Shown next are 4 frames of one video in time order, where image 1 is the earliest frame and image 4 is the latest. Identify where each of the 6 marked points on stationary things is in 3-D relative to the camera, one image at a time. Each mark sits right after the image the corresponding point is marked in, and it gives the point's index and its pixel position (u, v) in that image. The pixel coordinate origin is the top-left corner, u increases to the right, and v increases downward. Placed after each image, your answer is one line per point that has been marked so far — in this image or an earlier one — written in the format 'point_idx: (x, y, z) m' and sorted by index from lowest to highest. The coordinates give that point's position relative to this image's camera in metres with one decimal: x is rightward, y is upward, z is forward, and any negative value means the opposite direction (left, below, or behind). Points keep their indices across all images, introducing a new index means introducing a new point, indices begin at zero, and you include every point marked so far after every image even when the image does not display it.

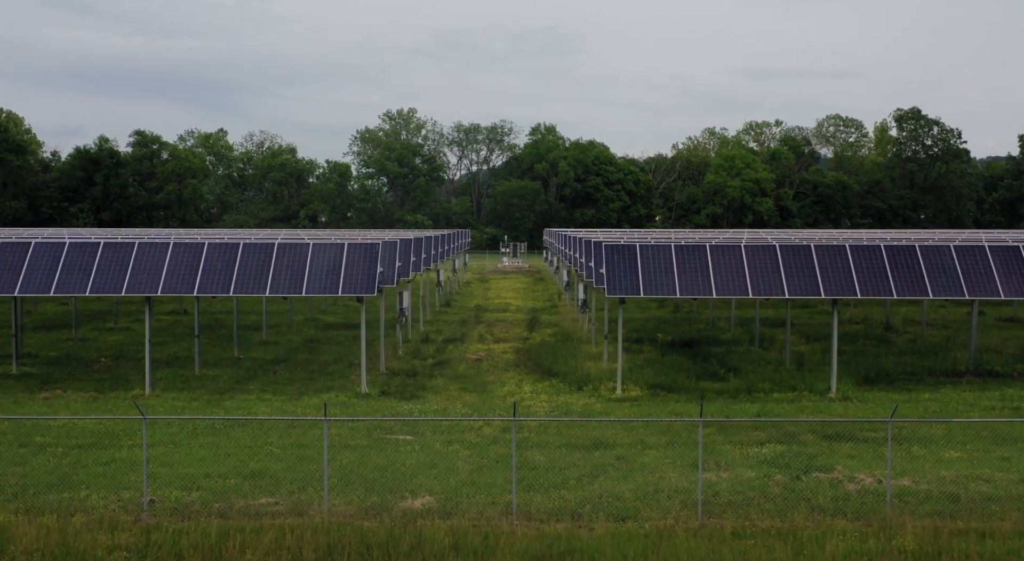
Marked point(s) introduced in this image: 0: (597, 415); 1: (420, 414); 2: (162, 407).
0: (+1.7, -2.7, +18.5) m
1: (-1.9, -2.7, +18.8) m
2: (-7.6, -2.7, +19.6) m
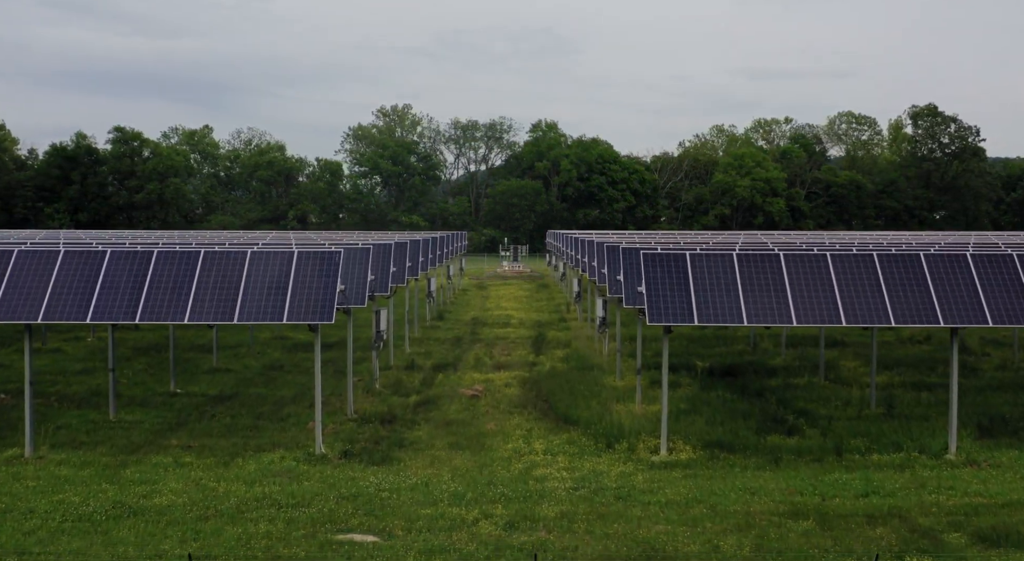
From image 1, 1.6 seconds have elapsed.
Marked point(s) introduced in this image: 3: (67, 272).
0: (+1.9, -3.1, +13.1) m
1: (-1.8, -3.1, +13.4) m
2: (-7.5, -3.1, +14.2) m
3: (-7.7, +0.1, +15.7) m
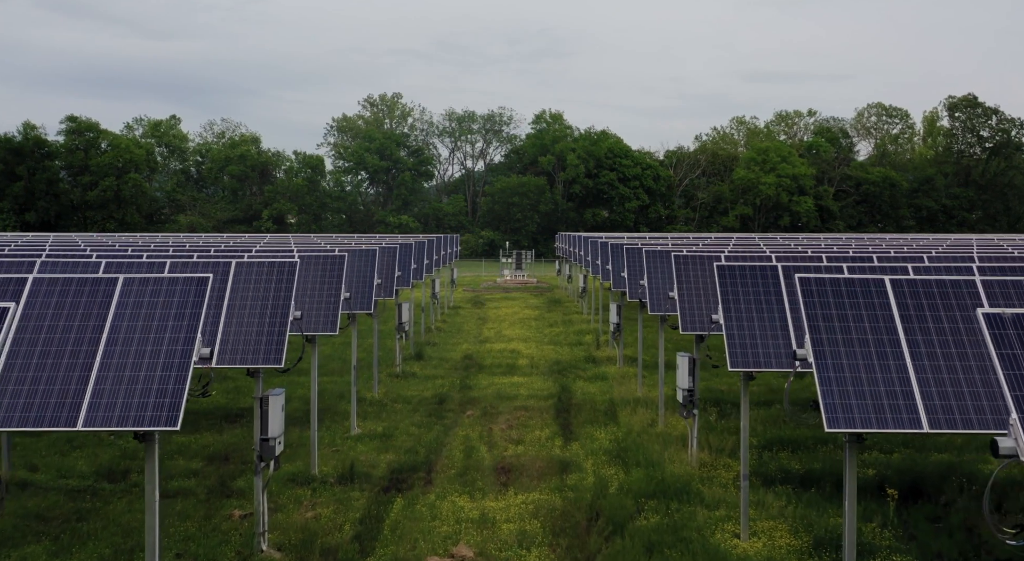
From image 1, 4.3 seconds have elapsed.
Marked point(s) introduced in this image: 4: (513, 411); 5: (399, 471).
0: (+2.1, -3.8, +2.4) m
1: (-1.5, -3.8, +2.7) m
2: (-7.2, -3.8, +3.5) m
3: (-7.5, -0.5, +5.0) m
4: (0.0, -2.8, +19.3) m
5: (-1.8, -3.0, +14.6) m
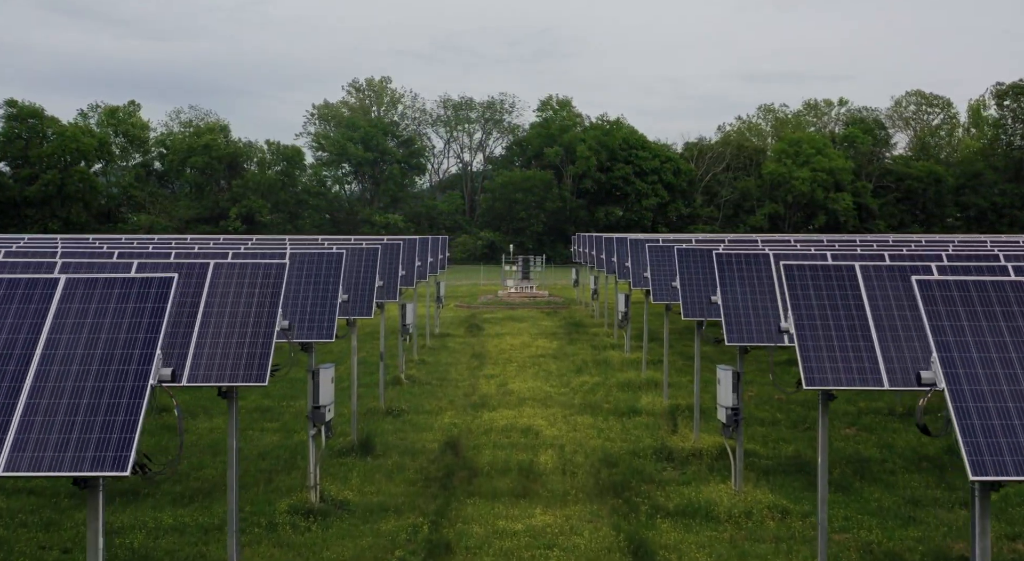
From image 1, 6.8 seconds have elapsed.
0: (+2.4, -4.3, -8.8) m
1: (-1.3, -4.3, -8.5) m
2: (-7.0, -4.3, -7.7) m
3: (-7.2, -1.1, -6.2) m
4: (+0.3, -3.4, +8.1) m
5: (-1.6, -3.6, +3.4) m
